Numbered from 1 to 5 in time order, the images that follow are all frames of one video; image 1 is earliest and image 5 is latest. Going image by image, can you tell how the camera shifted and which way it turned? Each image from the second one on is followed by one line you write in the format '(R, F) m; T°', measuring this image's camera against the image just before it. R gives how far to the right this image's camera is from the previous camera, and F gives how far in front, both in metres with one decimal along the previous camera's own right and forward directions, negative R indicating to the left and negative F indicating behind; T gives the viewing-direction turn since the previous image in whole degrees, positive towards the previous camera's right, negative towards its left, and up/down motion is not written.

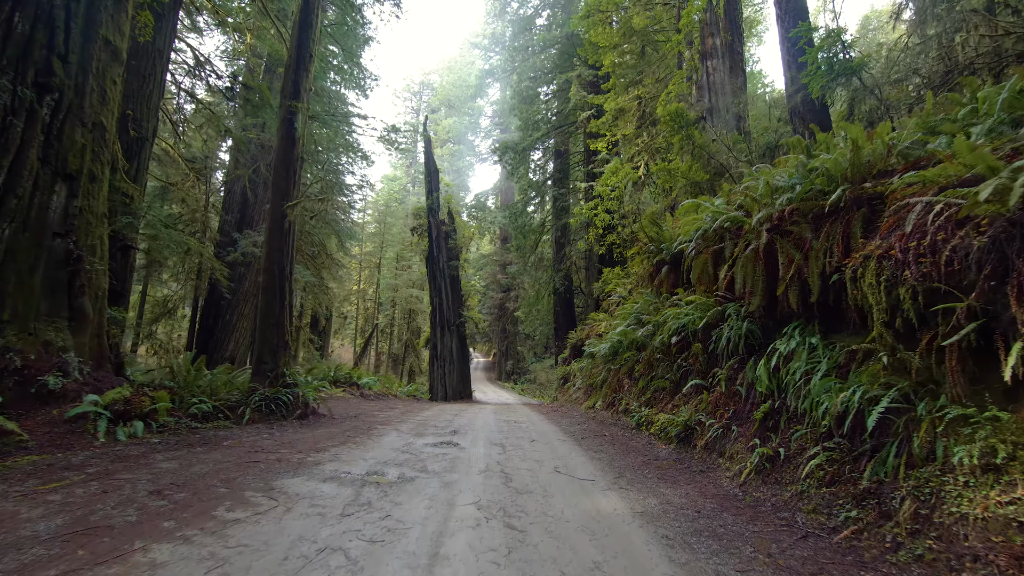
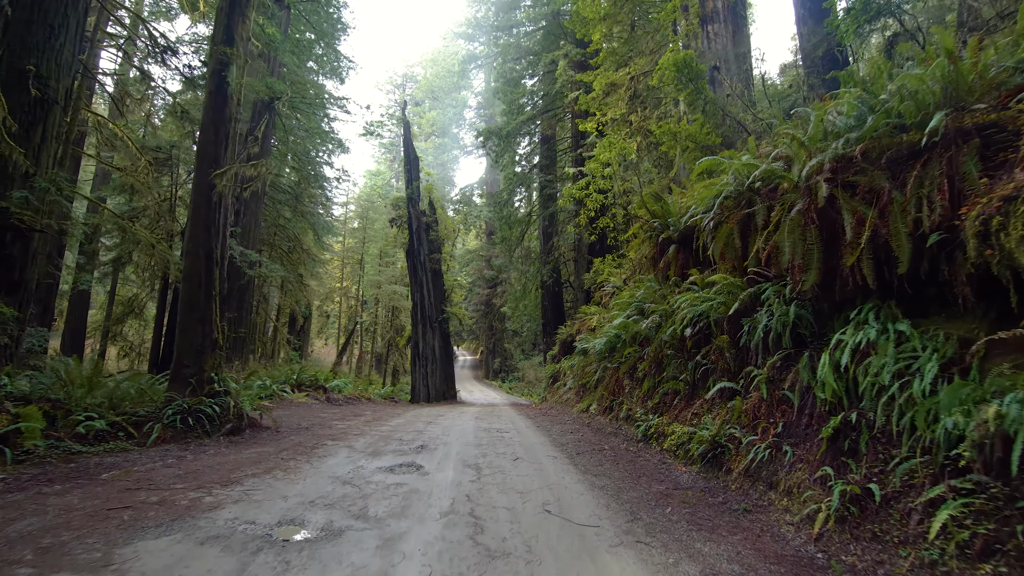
(+0.1, +1.2) m; +1°
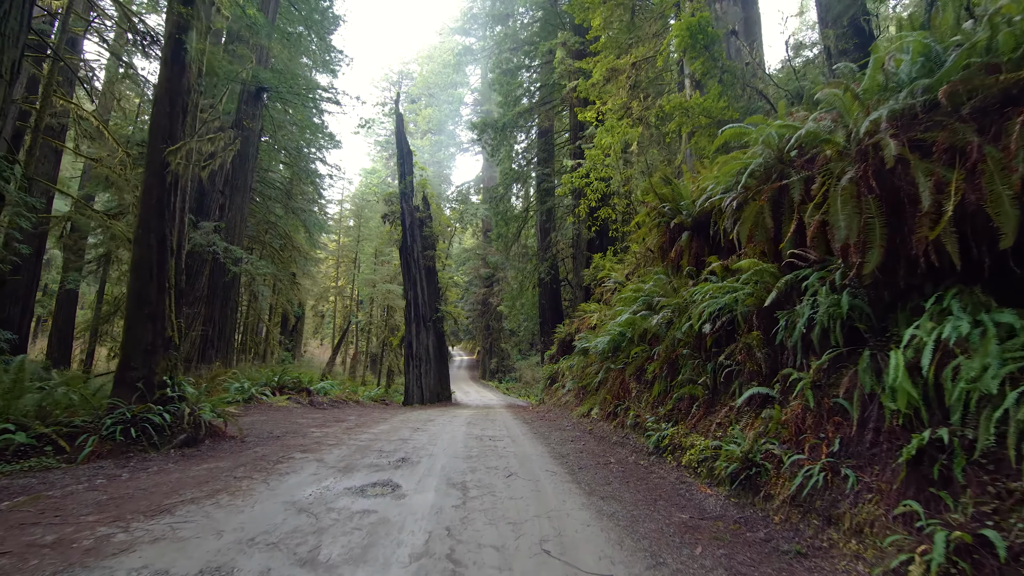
(0.0, +0.7) m; 0°
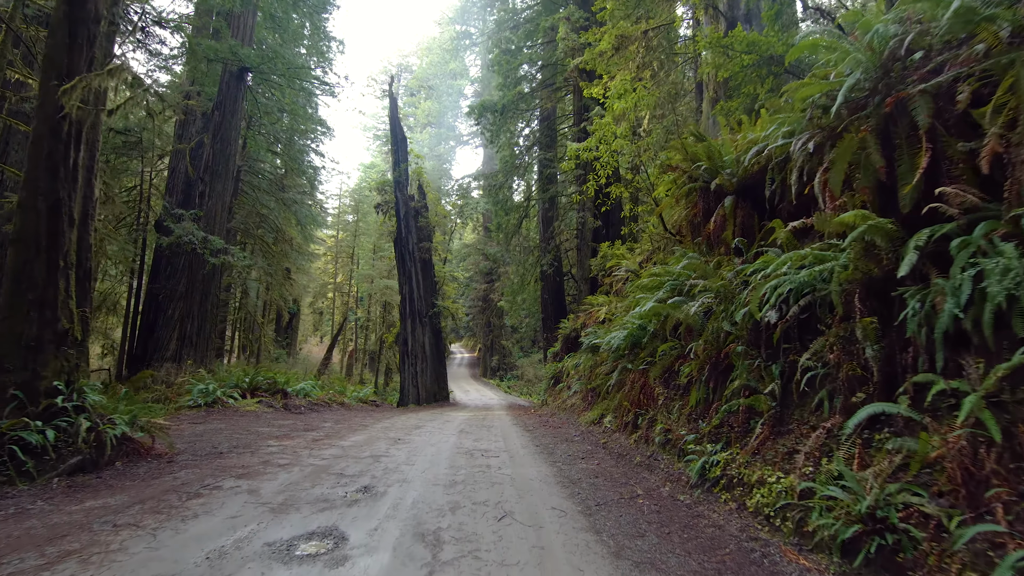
(+0.1, +1.2) m; 0°
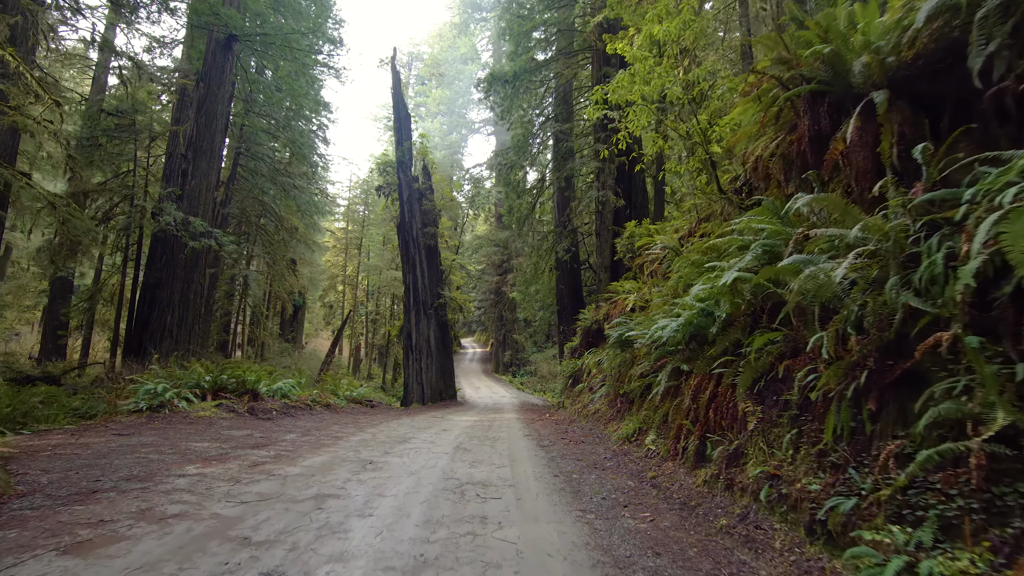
(0.0, +1.7) m; -2°
